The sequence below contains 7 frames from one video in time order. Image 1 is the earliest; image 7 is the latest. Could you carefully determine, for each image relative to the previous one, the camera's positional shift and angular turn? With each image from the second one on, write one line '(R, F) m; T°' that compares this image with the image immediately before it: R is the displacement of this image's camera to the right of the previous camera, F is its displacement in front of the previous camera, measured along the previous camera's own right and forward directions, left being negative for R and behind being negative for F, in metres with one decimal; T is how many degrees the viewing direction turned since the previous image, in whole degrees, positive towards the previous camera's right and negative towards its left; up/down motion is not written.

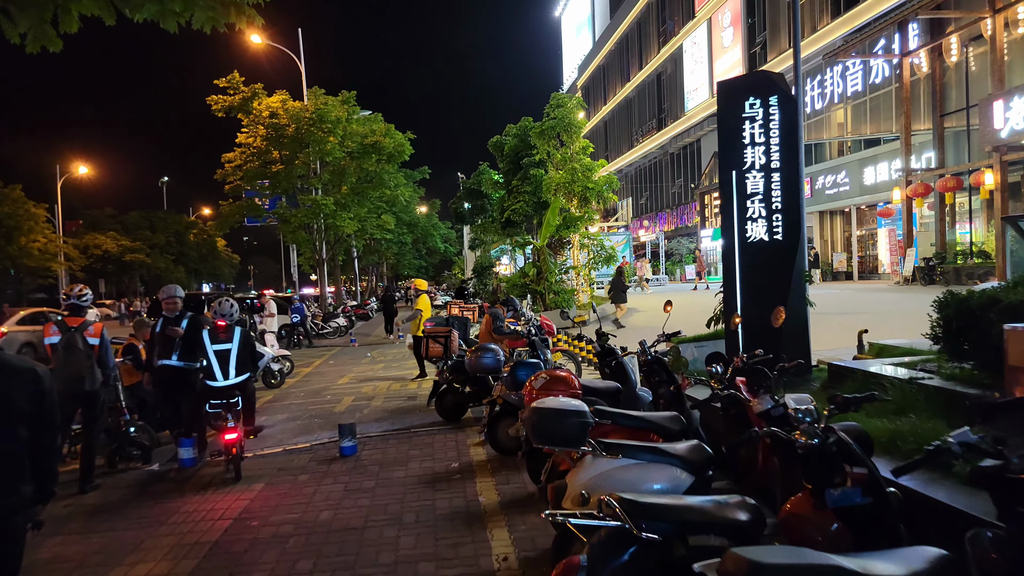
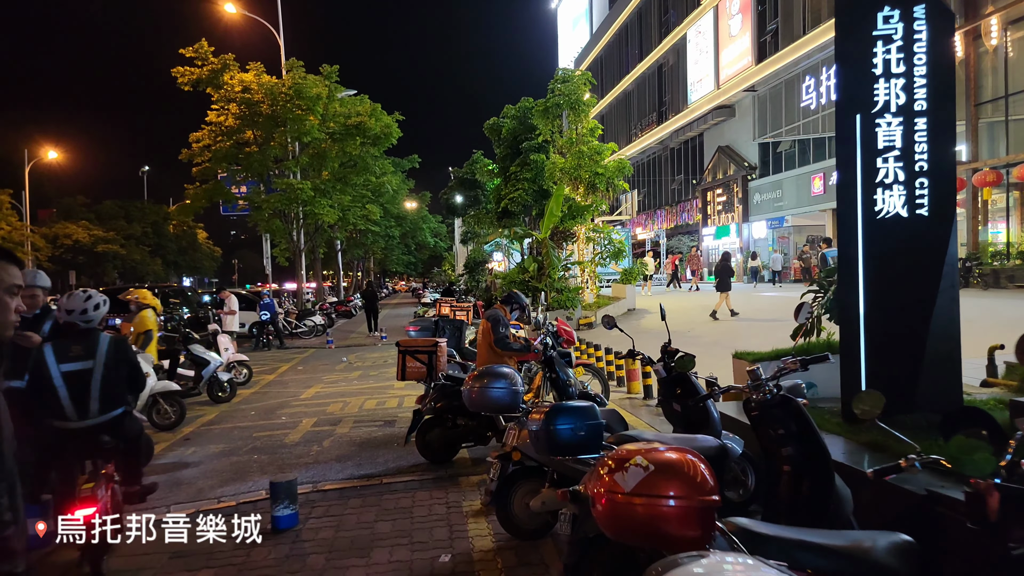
(-0.2, +2.1) m; +1°
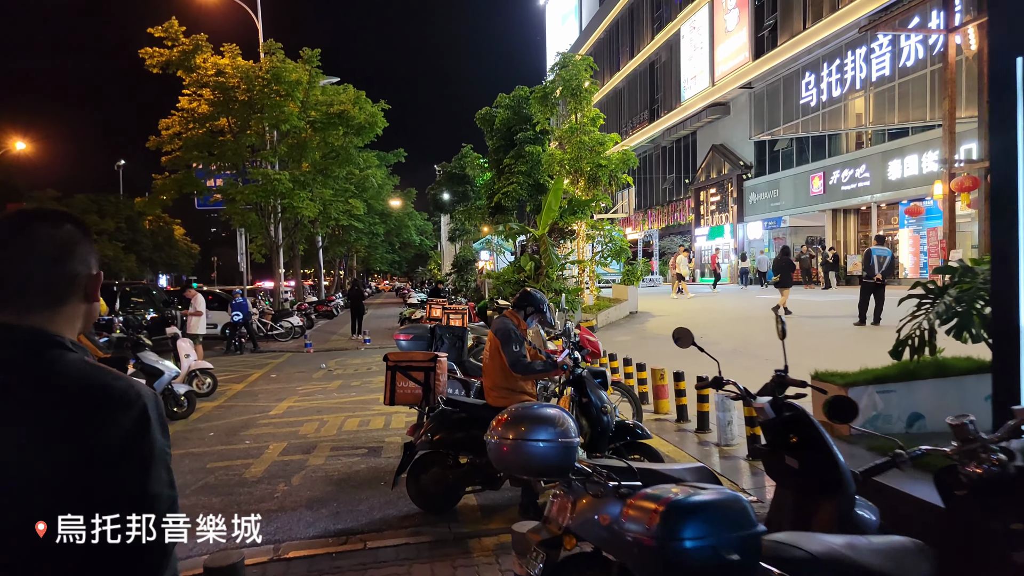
(-0.2, +1.2) m; +1°
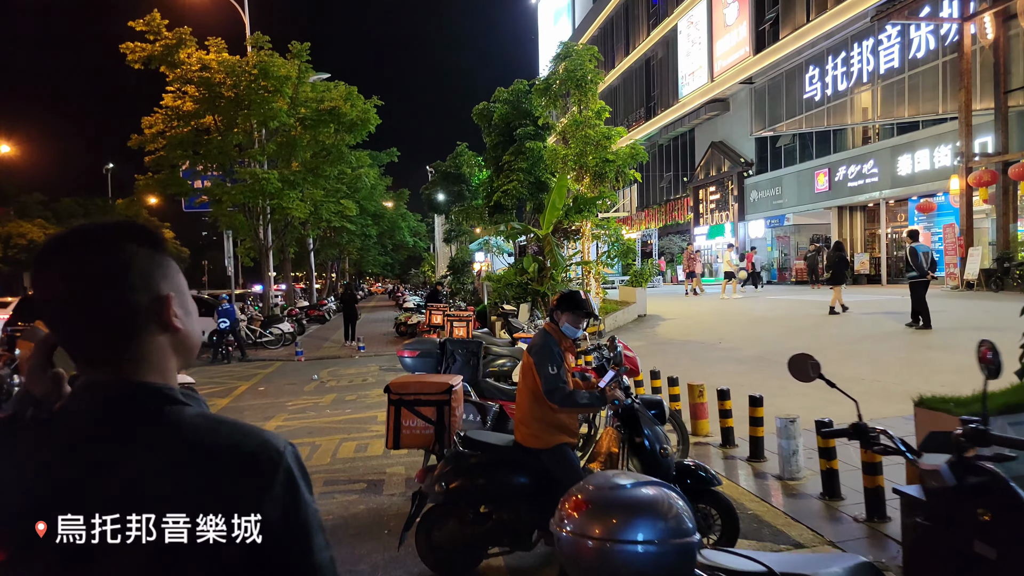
(-0.2, +0.8) m; +1°
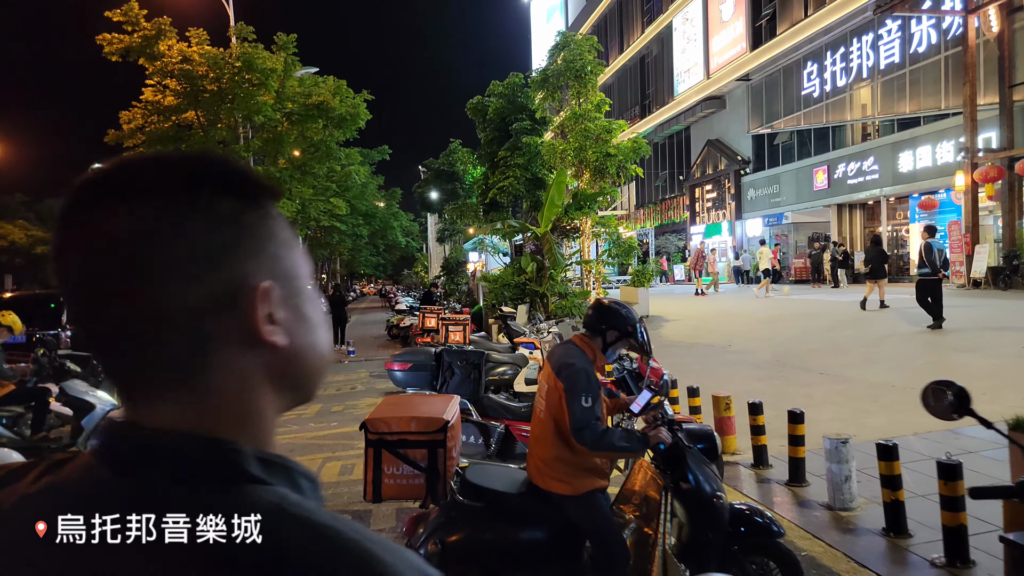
(-0.1, +0.6) m; +1°
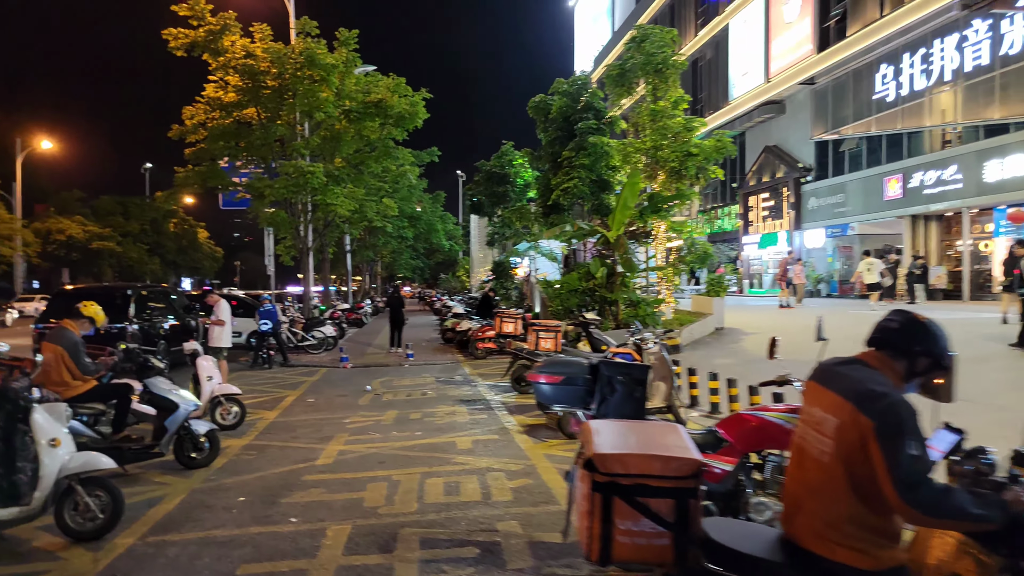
(-0.7, +0.6) m; -3°
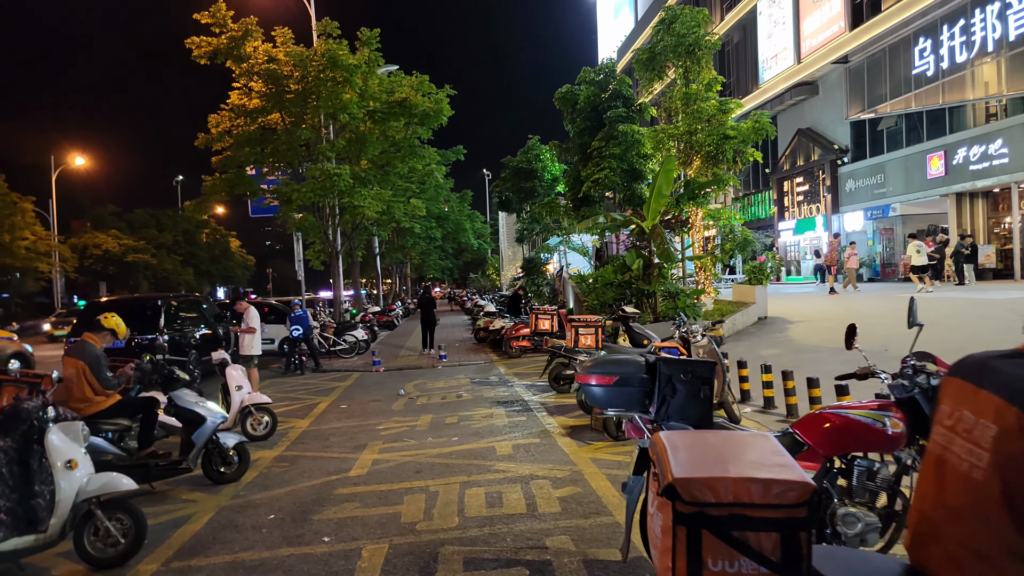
(-0.1, +0.4) m; -2°
